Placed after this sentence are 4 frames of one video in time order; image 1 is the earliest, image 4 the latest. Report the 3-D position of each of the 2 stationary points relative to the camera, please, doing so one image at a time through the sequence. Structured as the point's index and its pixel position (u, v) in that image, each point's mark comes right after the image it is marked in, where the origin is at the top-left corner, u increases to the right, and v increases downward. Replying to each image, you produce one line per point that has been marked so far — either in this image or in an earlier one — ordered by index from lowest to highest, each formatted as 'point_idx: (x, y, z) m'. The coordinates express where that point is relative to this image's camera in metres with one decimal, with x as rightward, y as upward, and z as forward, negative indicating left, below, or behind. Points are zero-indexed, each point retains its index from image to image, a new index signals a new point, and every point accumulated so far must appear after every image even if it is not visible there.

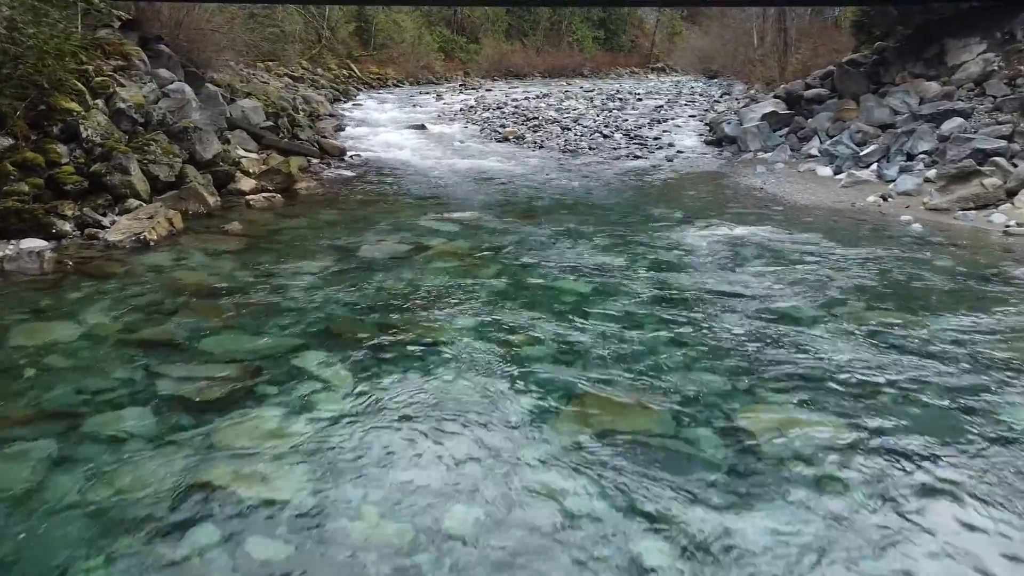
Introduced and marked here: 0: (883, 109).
0: (+5.5, +2.7, +12.0) m
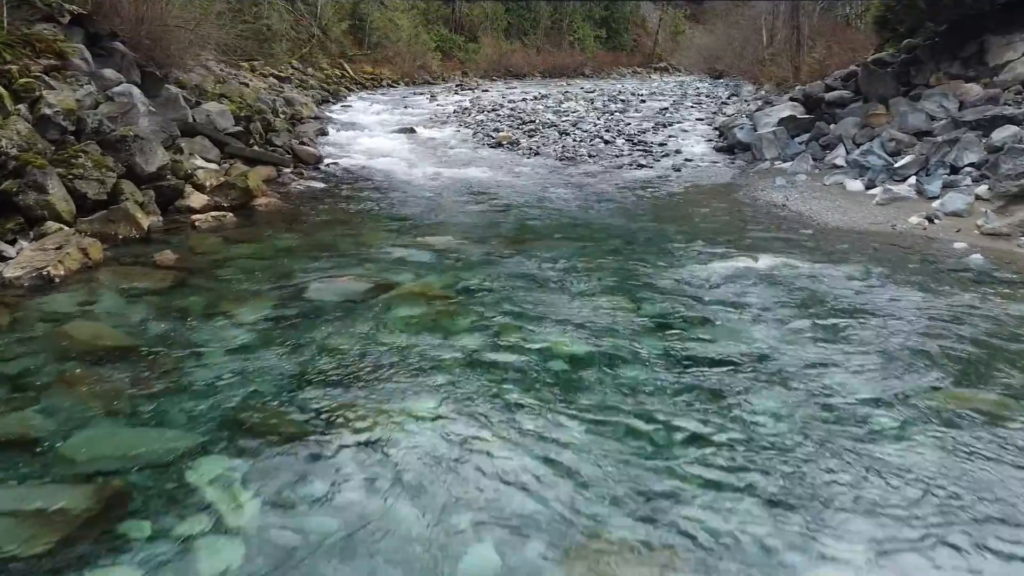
0: (+5.4, +2.3, +10.7) m
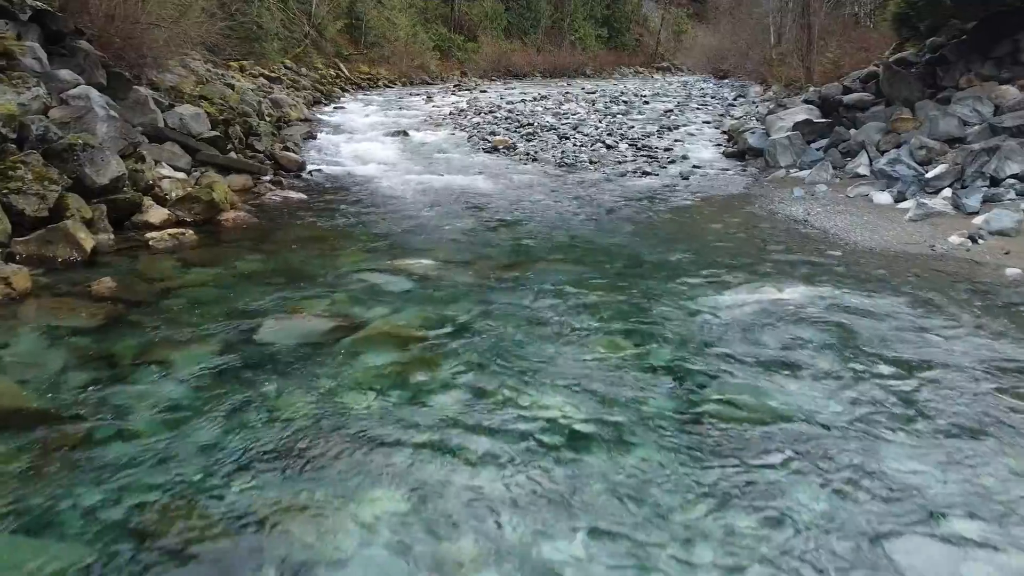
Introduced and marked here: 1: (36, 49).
0: (+5.3, +2.1, +9.8) m
1: (-5.4, +2.7, +9.3) m
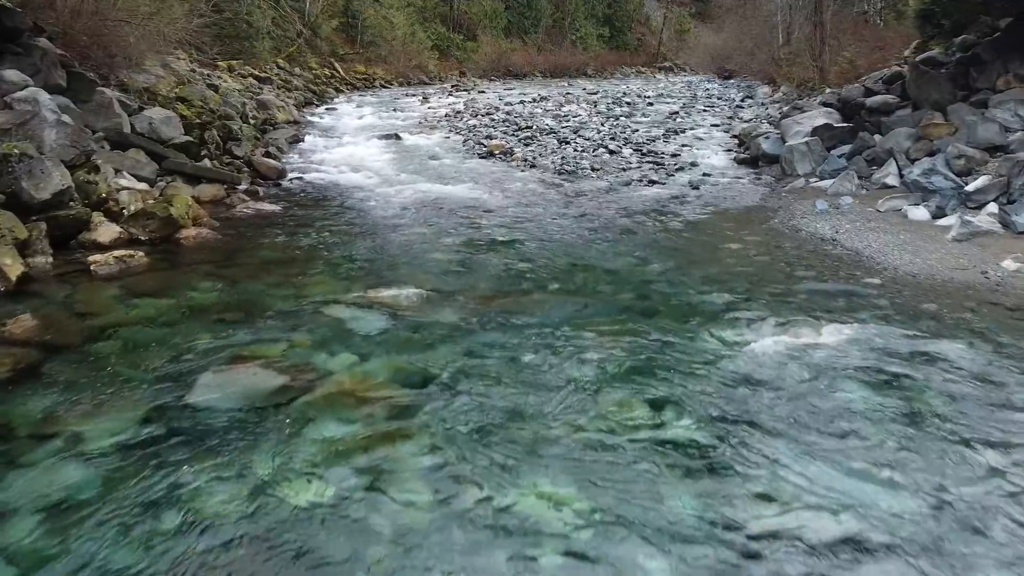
0: (+5.3, +1.8, +8.9) m
1: (-5.4, +2.4, +8.4) m
